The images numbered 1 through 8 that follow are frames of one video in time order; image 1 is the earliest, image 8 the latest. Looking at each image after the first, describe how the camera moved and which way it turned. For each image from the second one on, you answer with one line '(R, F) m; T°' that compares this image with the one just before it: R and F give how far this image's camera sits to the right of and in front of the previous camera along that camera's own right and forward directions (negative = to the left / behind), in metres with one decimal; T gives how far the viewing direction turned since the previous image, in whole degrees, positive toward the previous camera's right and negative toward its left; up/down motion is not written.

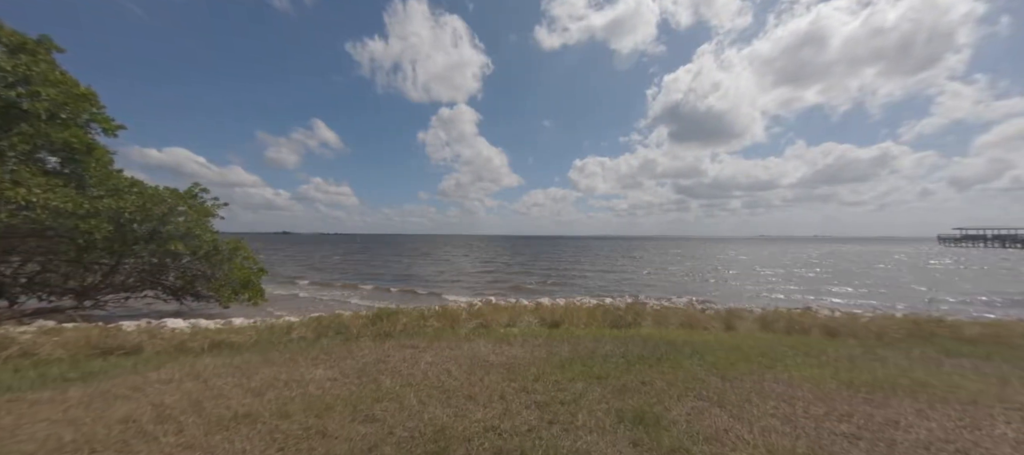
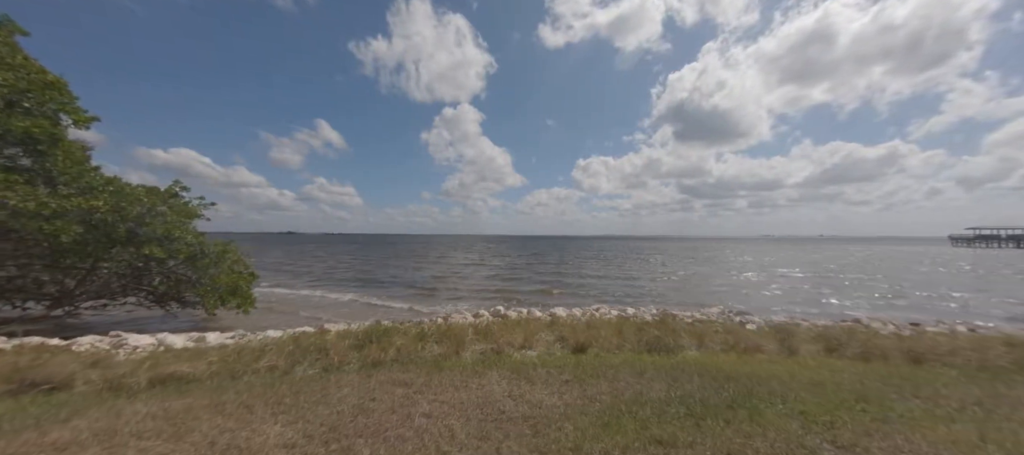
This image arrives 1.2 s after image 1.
(-0.2, +1.2) m; -1°
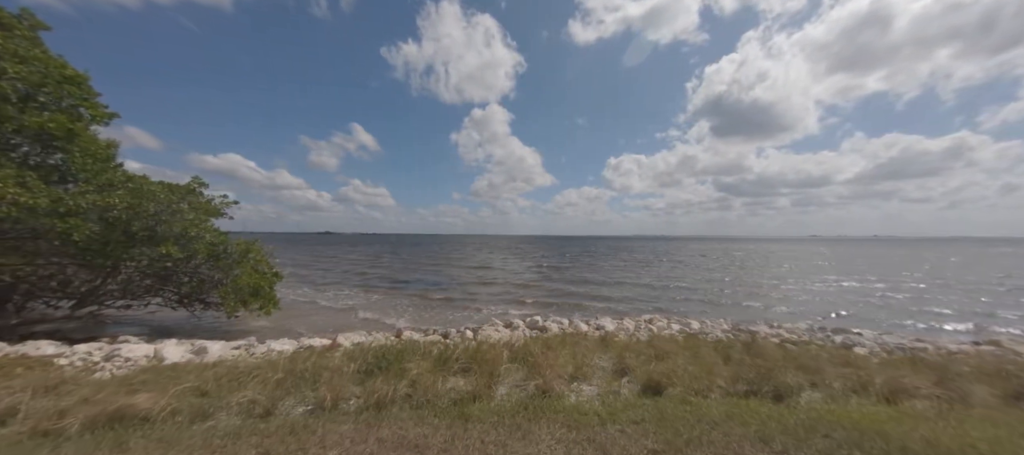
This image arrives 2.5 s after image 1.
(-0.2, +1.4) m; -5°
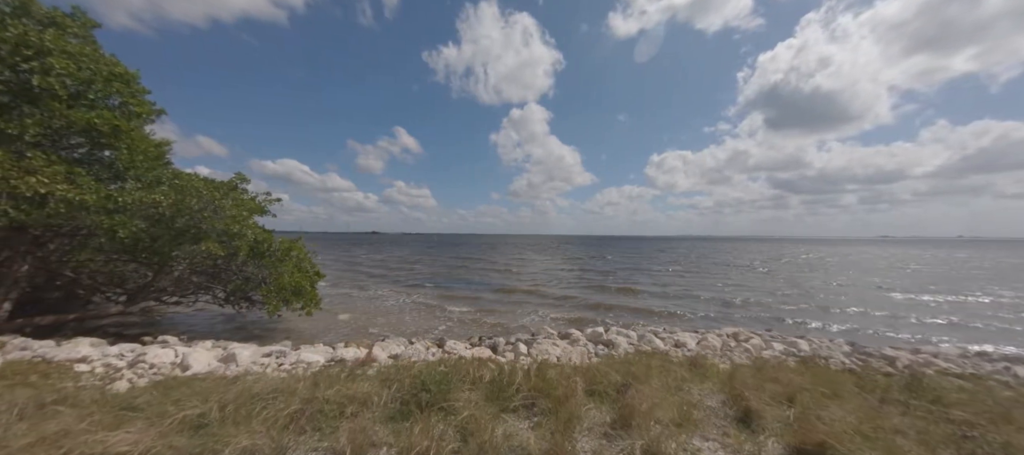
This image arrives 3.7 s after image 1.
(-0.4, +1.2) m; -6°
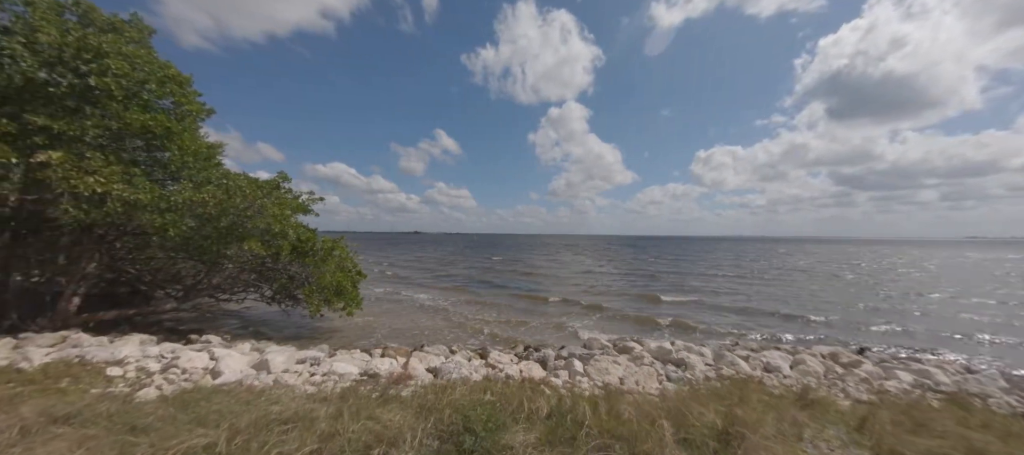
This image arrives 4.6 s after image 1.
(-0.3, +0.9) m; -6°
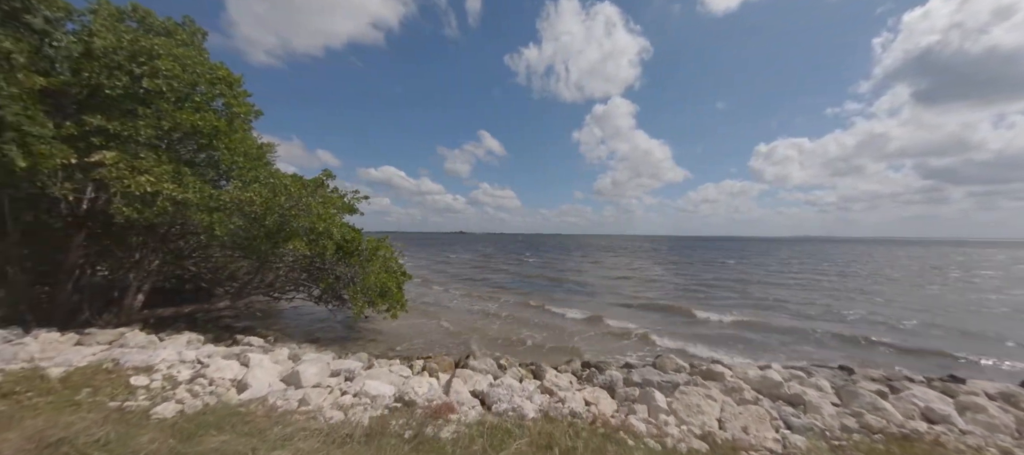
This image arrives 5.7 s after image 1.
(-0.3, +1.0) m; -7°
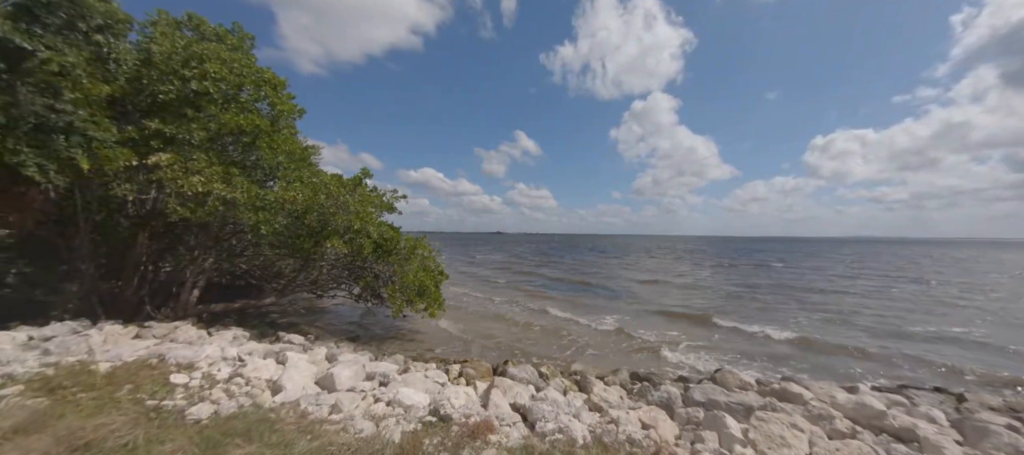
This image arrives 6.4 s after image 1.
(-0.1, +0.5) m; -6°
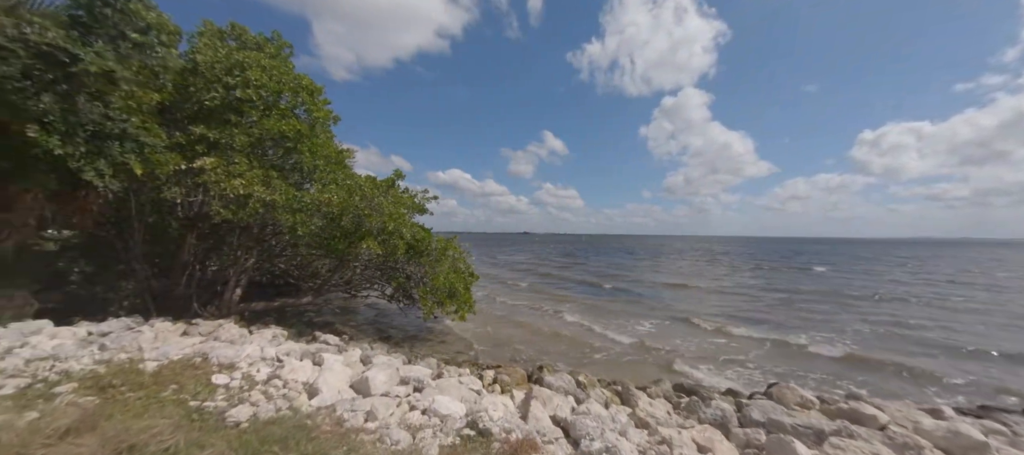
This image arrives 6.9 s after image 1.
(-0.2, +0.2) m; -4°
